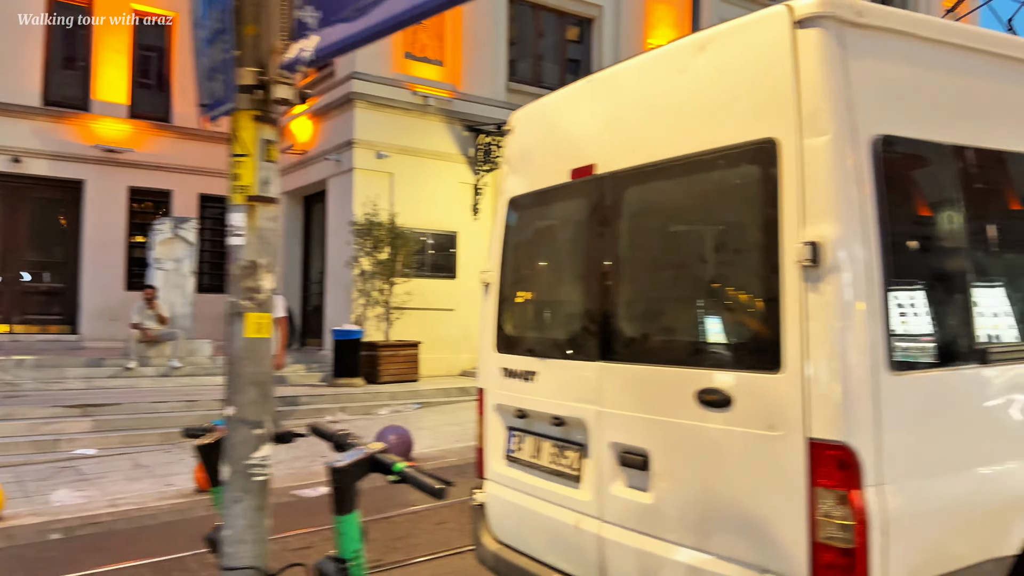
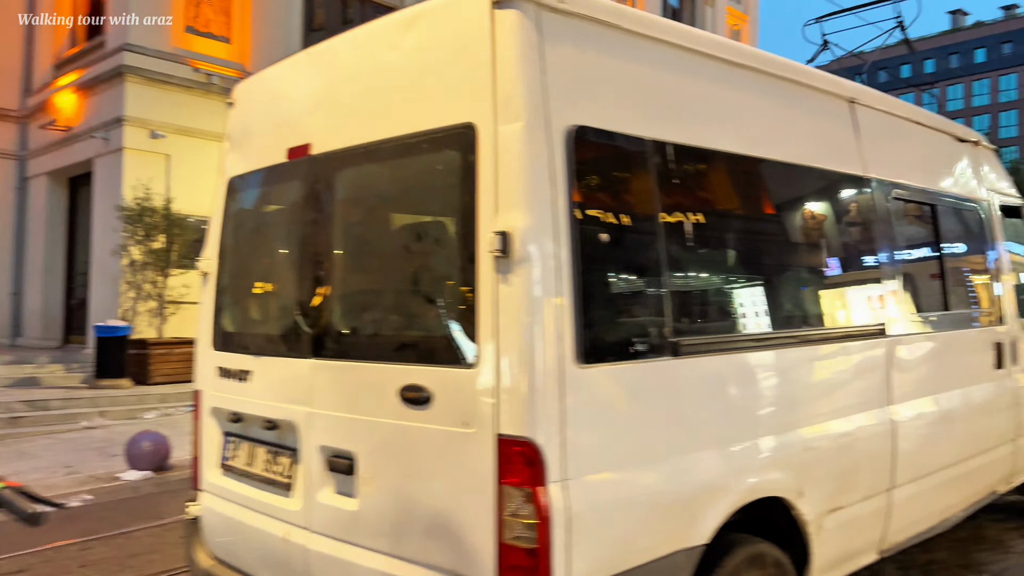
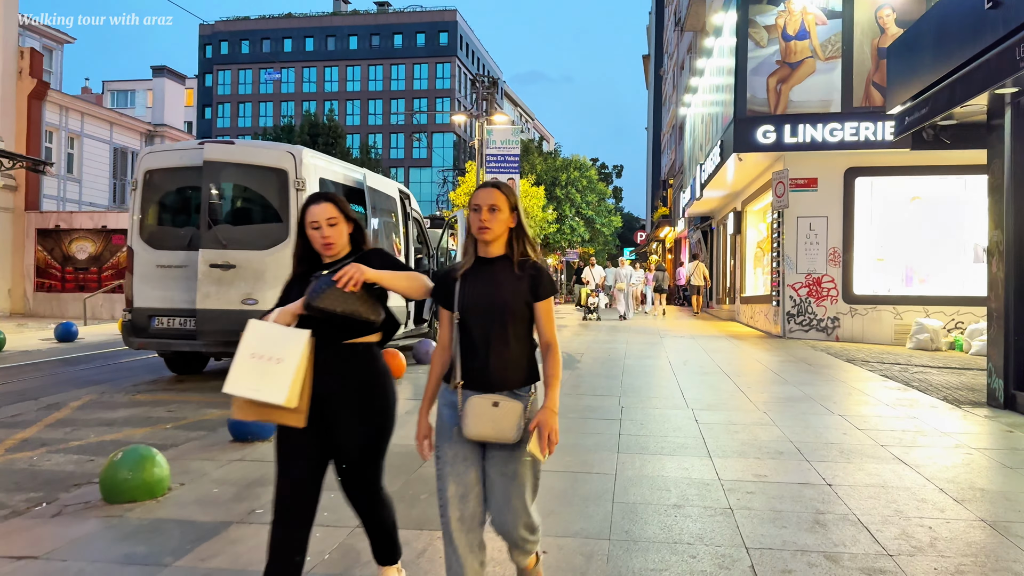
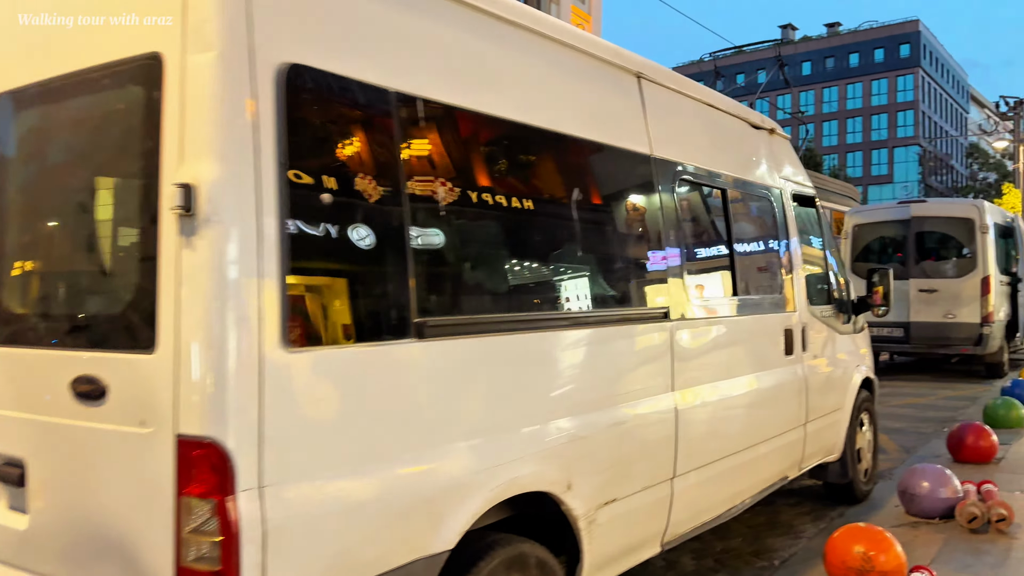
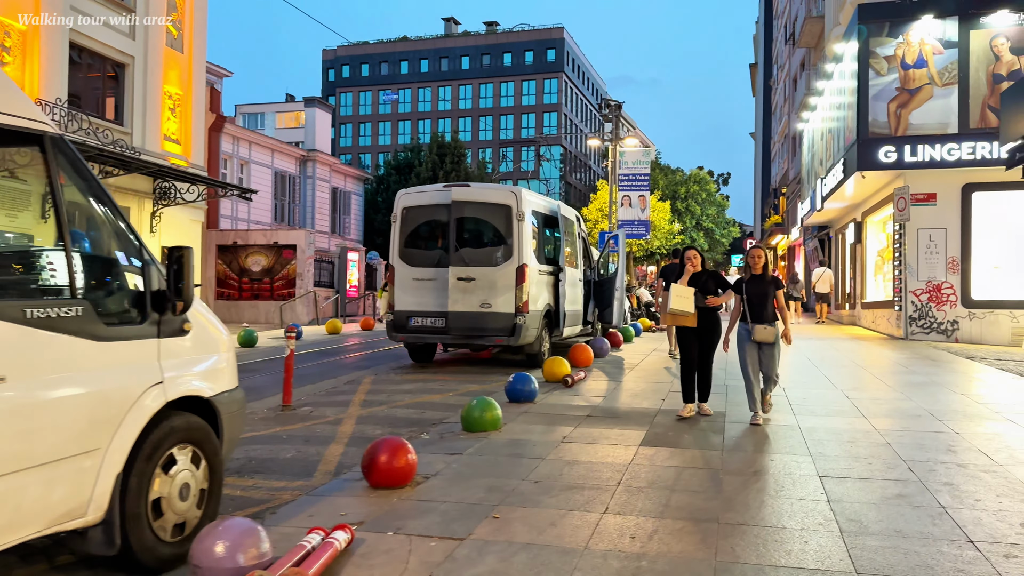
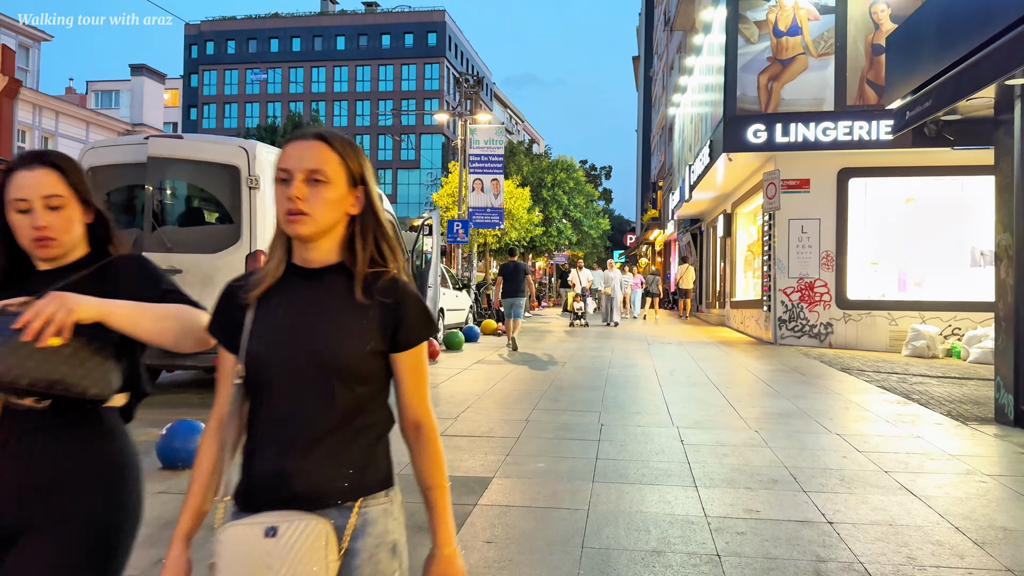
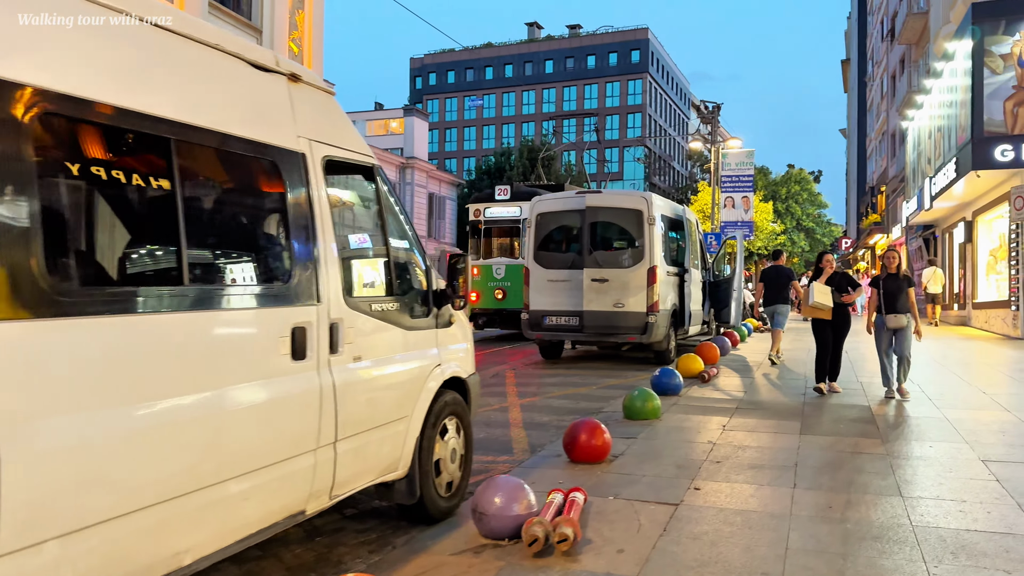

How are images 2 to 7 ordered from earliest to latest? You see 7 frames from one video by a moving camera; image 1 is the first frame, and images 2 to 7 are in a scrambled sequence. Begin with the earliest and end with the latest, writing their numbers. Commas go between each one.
2, 4, 7, 5, 3, 6
